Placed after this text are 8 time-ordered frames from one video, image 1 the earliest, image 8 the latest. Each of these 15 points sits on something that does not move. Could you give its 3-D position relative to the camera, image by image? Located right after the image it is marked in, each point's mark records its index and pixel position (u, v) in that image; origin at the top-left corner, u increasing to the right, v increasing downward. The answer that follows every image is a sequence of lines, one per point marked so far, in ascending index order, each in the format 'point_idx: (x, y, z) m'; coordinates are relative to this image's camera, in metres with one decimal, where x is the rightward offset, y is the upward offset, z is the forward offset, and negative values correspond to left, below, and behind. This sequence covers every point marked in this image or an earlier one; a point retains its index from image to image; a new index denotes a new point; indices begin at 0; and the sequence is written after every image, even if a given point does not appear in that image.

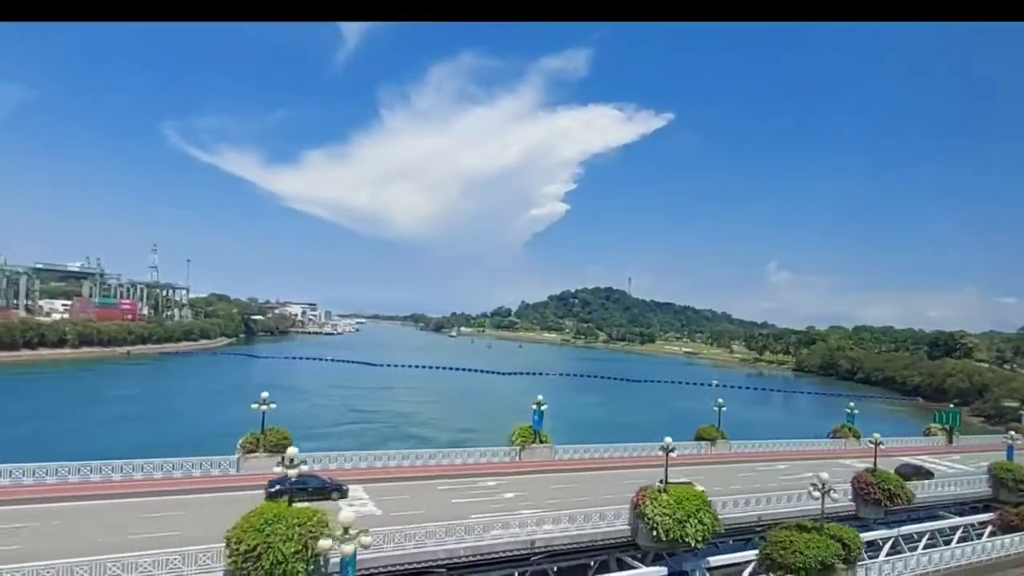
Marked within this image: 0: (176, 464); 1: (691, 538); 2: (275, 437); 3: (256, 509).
0: (-6.5, -3.4, +15.0) m
1: (+3.1, -4.3, +13.2) m
2: (-4.9, -3.1, +16.1) m
3: (-3.2, -2.8, +9.7) m
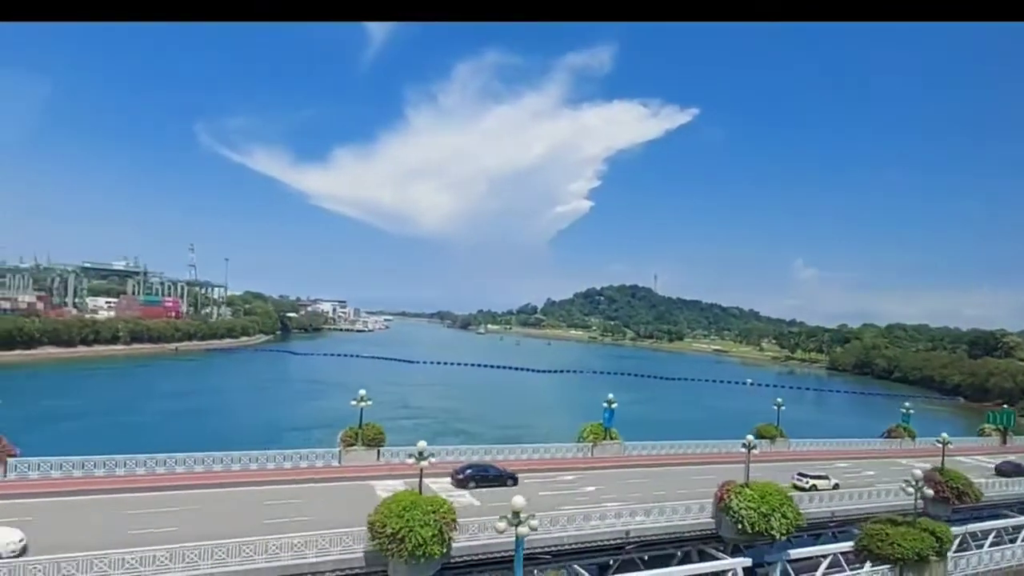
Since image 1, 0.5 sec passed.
0: (-4.7, -3.5, +16.1) m
1: (+4.8, -4.4, +14.0) m
2: (-3.1, -3.2, +17.2) m
3: (-1.7, -2.9, +10.7) m
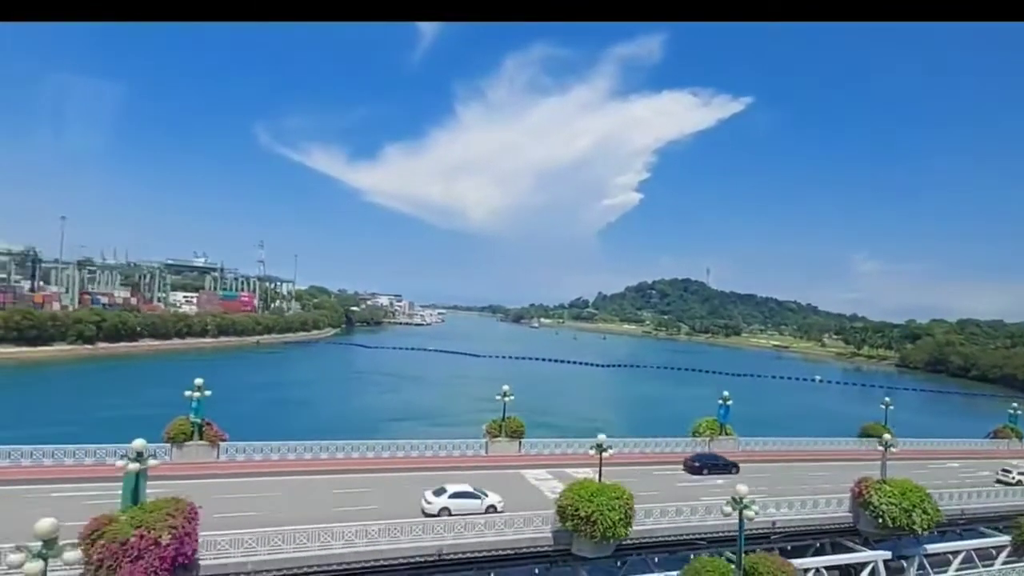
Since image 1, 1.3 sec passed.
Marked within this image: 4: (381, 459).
0: (-1.6, -3.6, +17.6) m
1: (+7.7, -4.5, +14.7) m
2: (+0.1, -3.3, +18.5) m
3: (+1.0, -3.0, +11.9) m
4: (-2.9, -3.7, +16.5) m
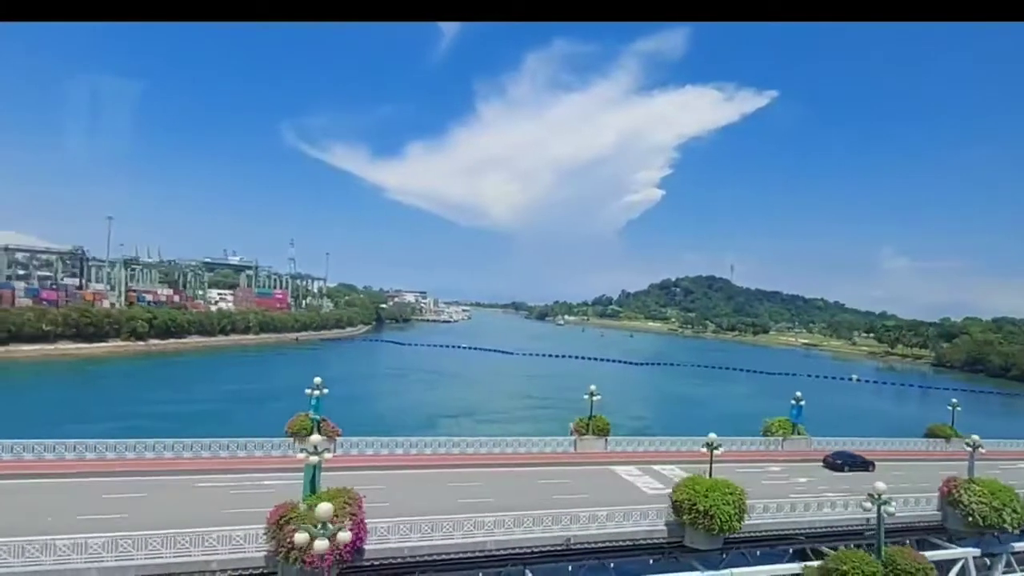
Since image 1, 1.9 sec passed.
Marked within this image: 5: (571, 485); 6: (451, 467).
0: (+0.5, -3.7, +18.3) m
1: (+9.7, -4.6, +15.1) m
2: (+2.2, -3.4, +19.2) m
3: (+3.0, -3.1, +12.6) m
4: (-0.8, -3.7, +17.3) m
5: (+1.2, -4.0, +15.7) m
6: (-1.3, -3.8, +16.2) m
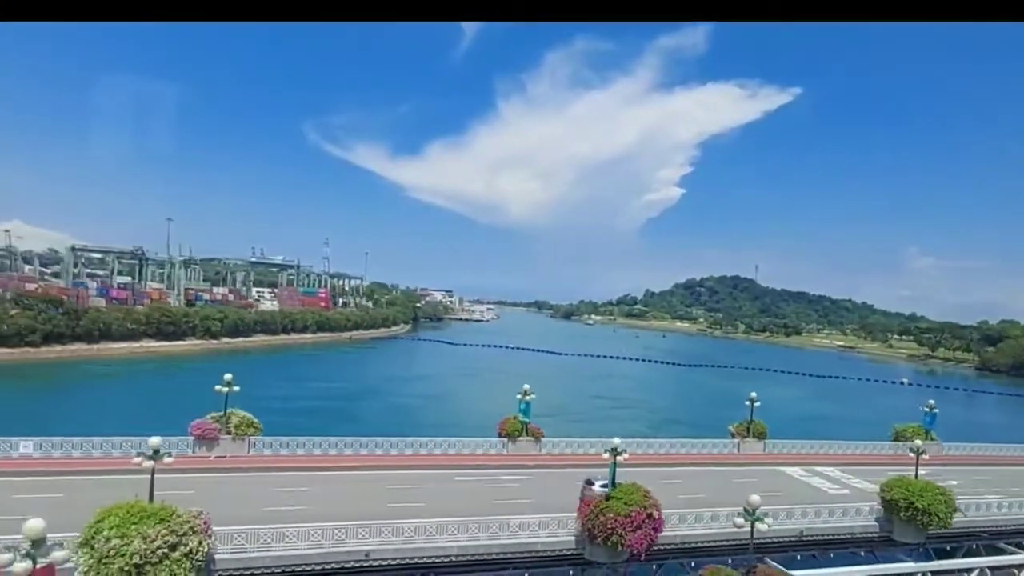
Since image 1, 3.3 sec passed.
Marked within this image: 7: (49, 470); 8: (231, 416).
0: (+4.8, -4.0, +19.8) m
1: (+13.9, -5.0, +16.2) m
2: (+6.6, -3.7, +20.5) m
3: (+7.1, -3.5, +13.9) m
4: (+3.5, -4.1, +18.7) m
5: (+5.4, -4.3, +17.1) m
6: (+3.0, -4.1, +17.7) m
7: (-7.6, -3.0, +12.8) m
8: (-5.3, -2.5, +14.7) m
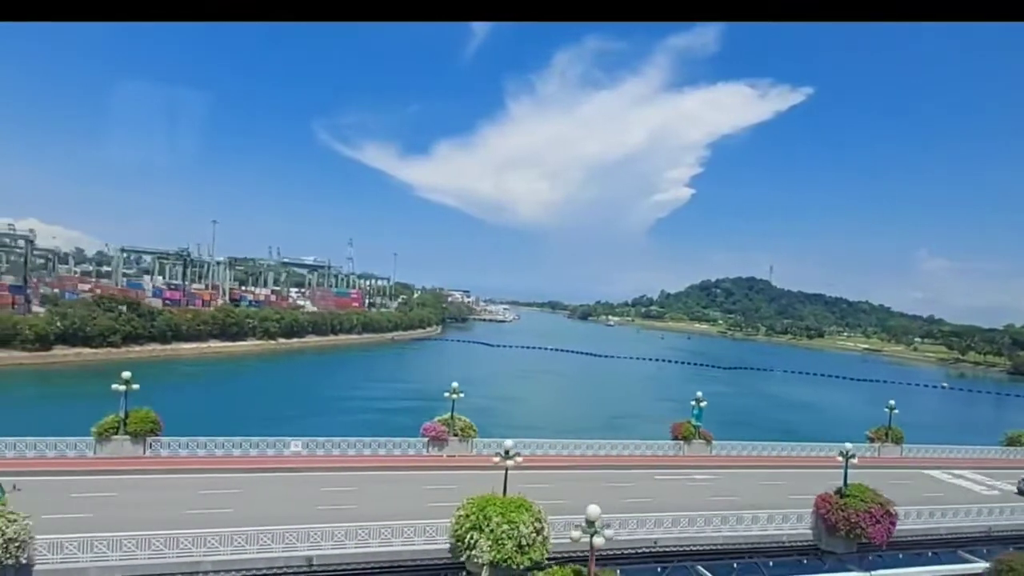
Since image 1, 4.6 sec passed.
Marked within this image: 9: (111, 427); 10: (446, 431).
0: (+9.1, -4.4, +21.1) m
1: (+18.1, -5.4, +17.4) m
2: (+10.8, -4.1, +21.8) m
3: (+11.2, -3.8, +15.2) m
4: (+7.7, -4.4, +20.1) m
5: (+9.6, -4.7, +18.5) m
6: (+7.2, -4.5, +19.1) m
7: (-3.5, -3.3, +14.4) m
8: (-1.2, -2.8, +16.3) m
9: (-7.0, -2.5, +13.6) m
10: (-1.4, -3.0, +16.0) m
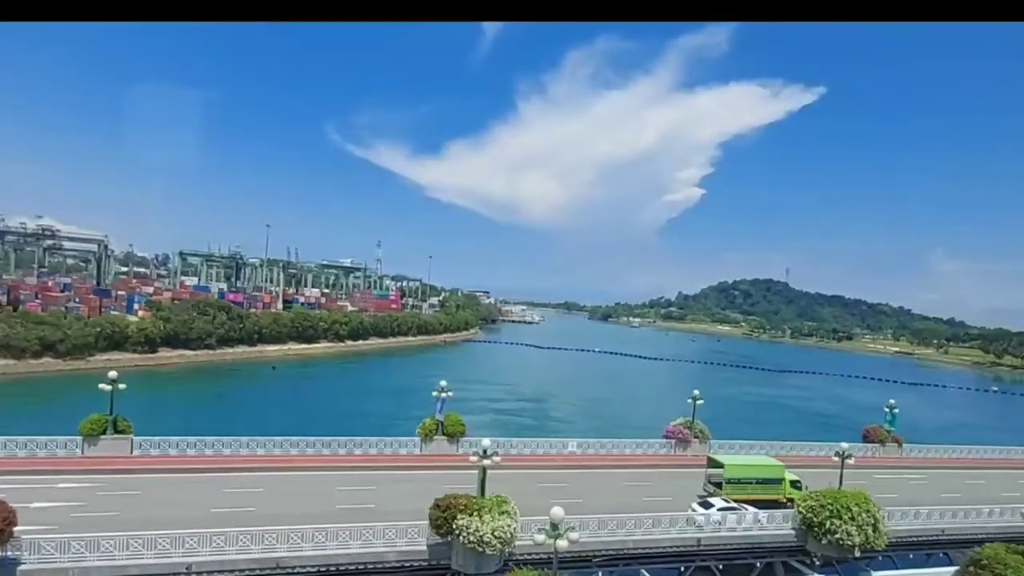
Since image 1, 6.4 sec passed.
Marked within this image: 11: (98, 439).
0: (+14.7, -4.8, +22.8) m
1: (+23.6, -5.9, +18.8) m
2: (+16.5, -4.5, +23.5) m
3: (+16.6, -4.3, +16.8) m
4: (+13.3, -4.9, +21.8) m
5: (+15.2, -5.2, +20.1) m
6: (+12.7, -4.9, +20.8) m
7: (+1.9, -3.7, +16.4) m
8: (+4.3, -3.2, +18.2) m
9: (-1.6, -2.9, +15.7) m
10: (+4.1, -3.4, +17.9) m
11: (-7.2, -2.6, +13.4) m
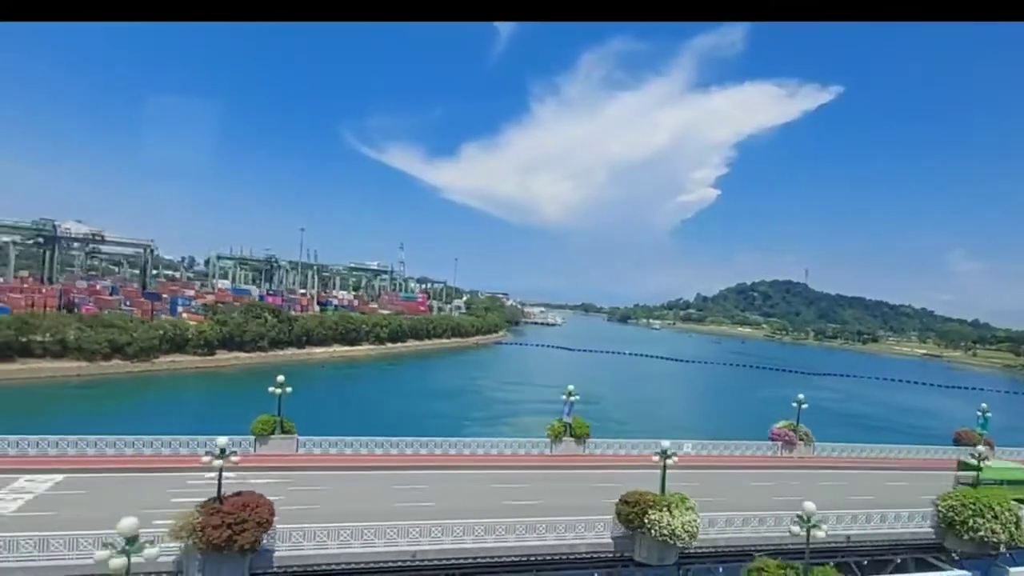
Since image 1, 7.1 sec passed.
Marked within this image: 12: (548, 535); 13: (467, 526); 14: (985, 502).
0: (+17.5, -5.0, +23.2) m
1: (+26.3, -6.1, +19.0) m
2: (+19.3, -4.7, +23.9) m
3: (+19.3, -4.5, +17.2) m
4: (+16.1, -5.1, +22.3) m
5: (+17.9, -5.4, +20.6) m
6: (+15.5, -5.1, +21.3) m
7: (+4.6, -3.9, +17.2) m
8: (+7.0, -3.4, +18.9) m
9: (+1.0, -3.1, +16.6) m
10: (+6.8, -3.6, +18.6) m
11: (-4.6, -2.8, +14.4) m
12: (+0.5, -3.4, +10.7) m
13: (-0.6, -3.2, +10.3) m
14: (+7.6, -3.4, +12.3) m
